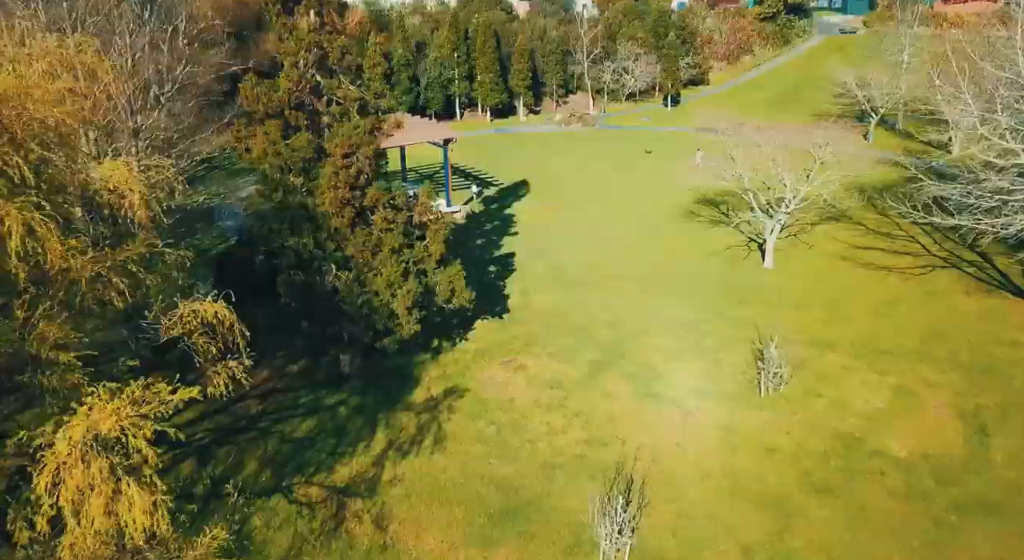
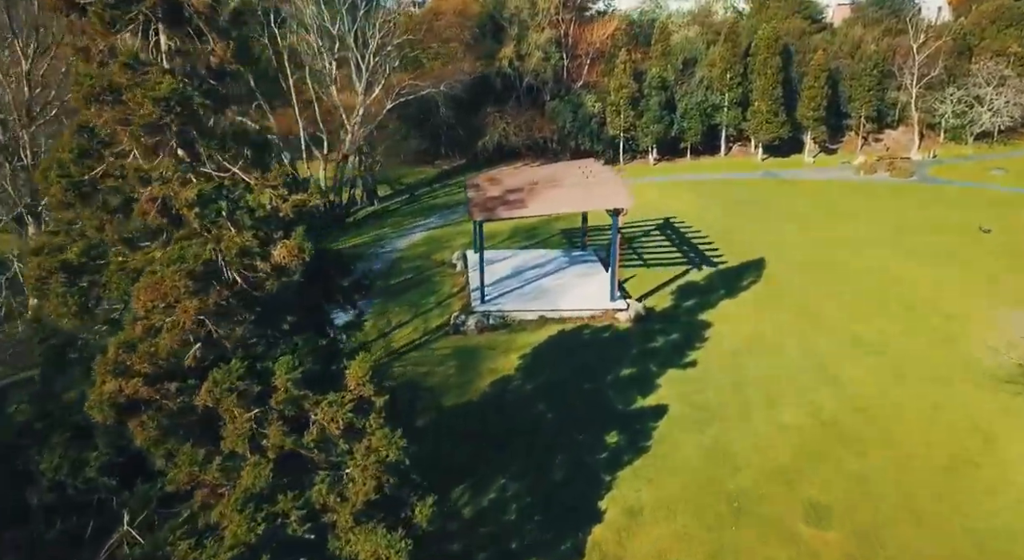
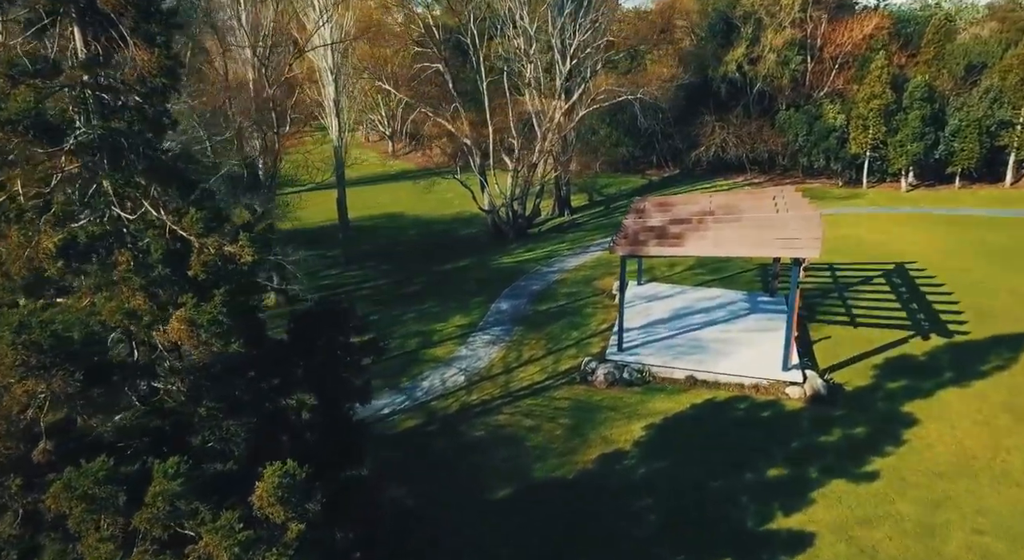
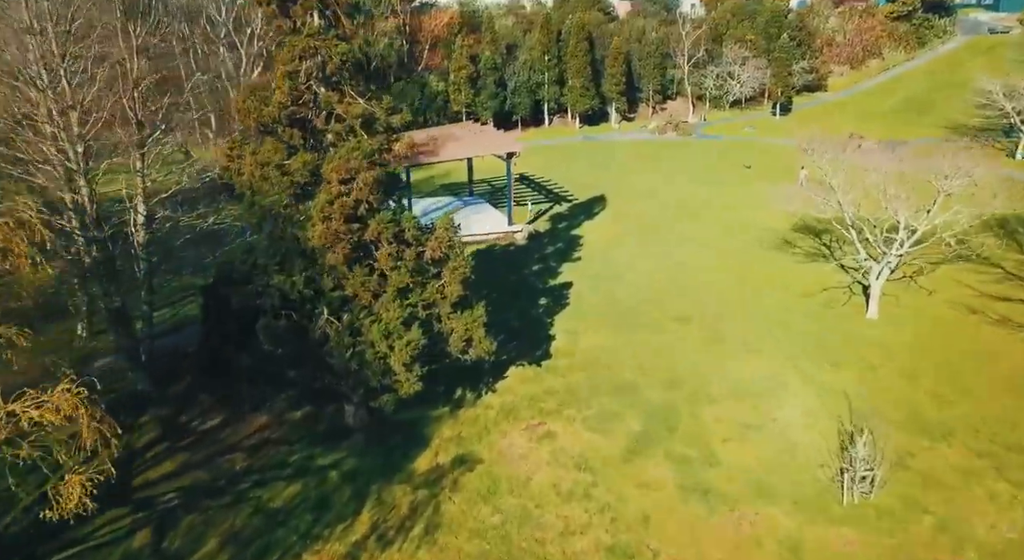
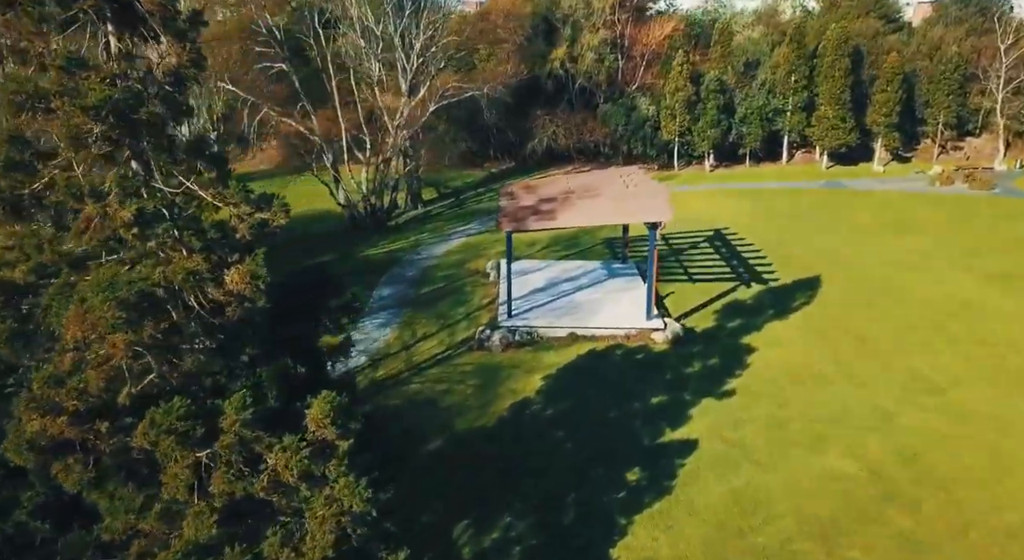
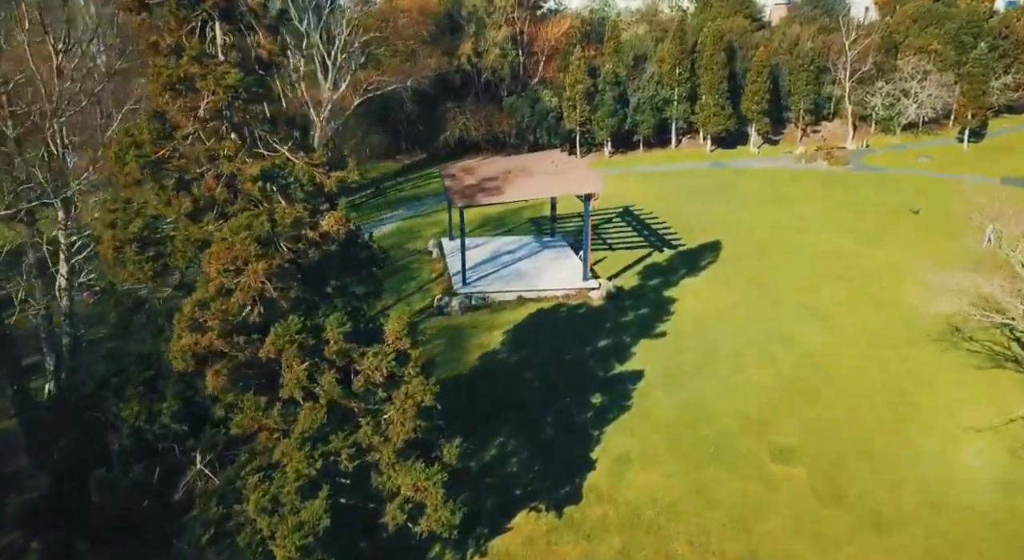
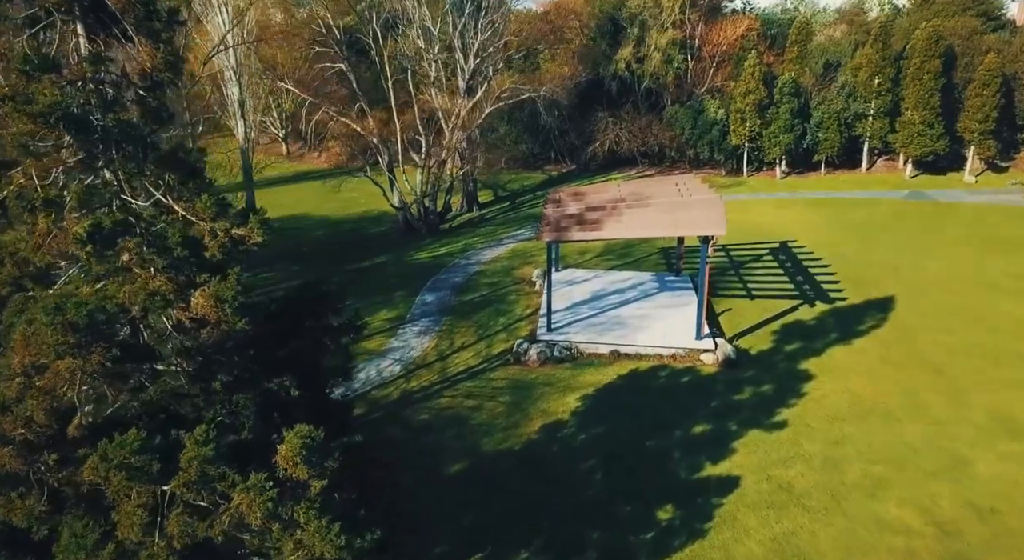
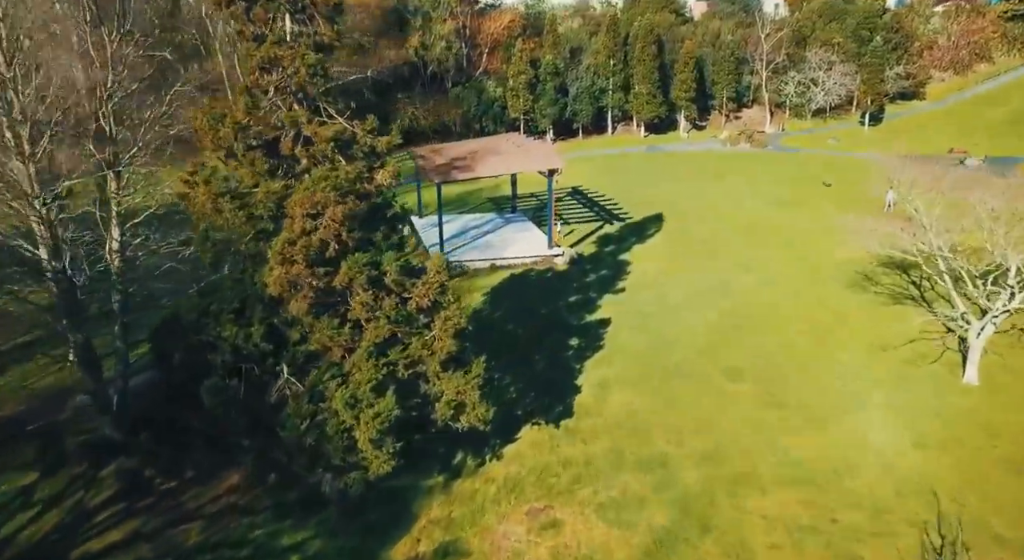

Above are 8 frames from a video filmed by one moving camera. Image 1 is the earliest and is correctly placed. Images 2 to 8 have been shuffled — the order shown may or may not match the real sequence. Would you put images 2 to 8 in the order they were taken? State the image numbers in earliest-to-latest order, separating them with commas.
4, 8, 6, 2, 5, 7, 3
